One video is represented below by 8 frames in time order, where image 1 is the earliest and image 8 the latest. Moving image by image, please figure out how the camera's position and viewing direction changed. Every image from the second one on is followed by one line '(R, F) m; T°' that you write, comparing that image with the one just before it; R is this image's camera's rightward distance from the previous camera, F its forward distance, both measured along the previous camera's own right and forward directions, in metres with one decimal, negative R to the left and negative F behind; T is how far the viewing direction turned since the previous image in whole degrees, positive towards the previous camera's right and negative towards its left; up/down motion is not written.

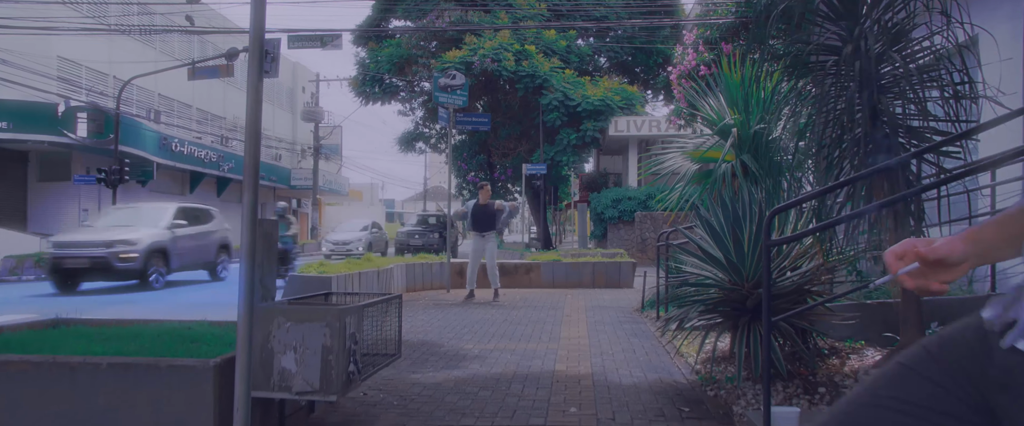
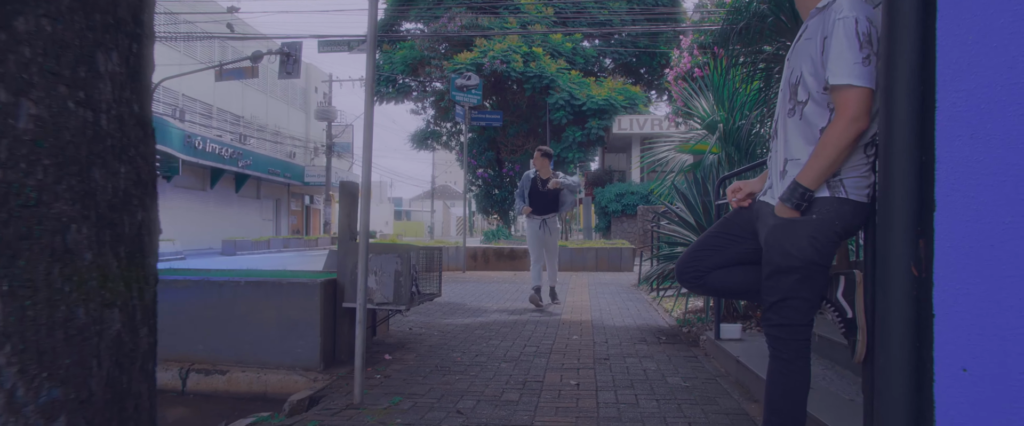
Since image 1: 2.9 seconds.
(-0.1, -1.1) m; -1°
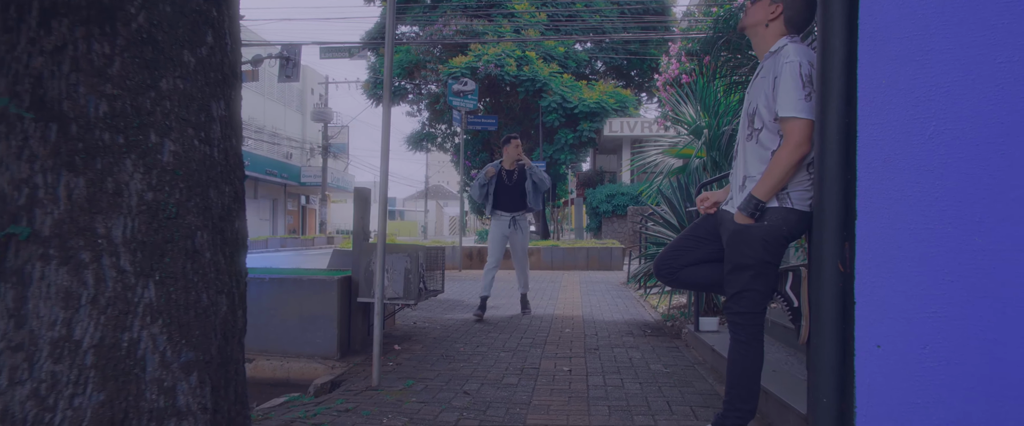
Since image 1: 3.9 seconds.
(-0.1, -0.4) m; +1°
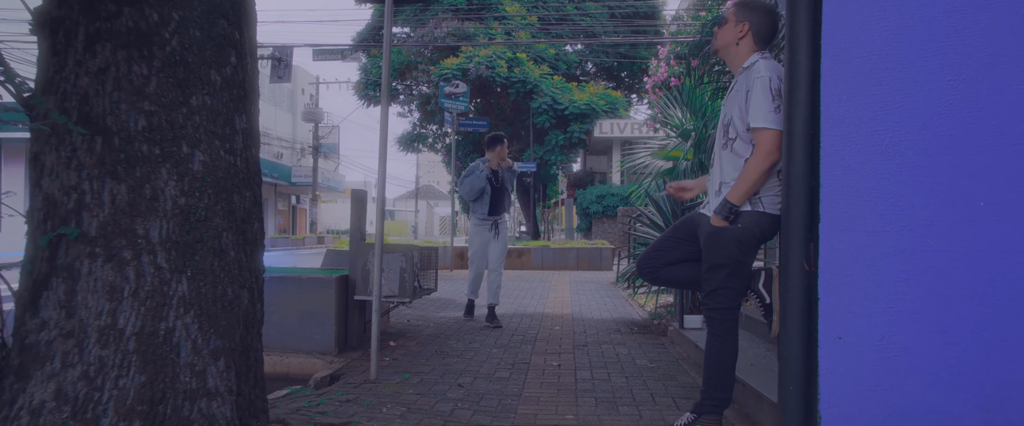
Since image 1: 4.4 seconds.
(0.0, -0.2) m; +1°
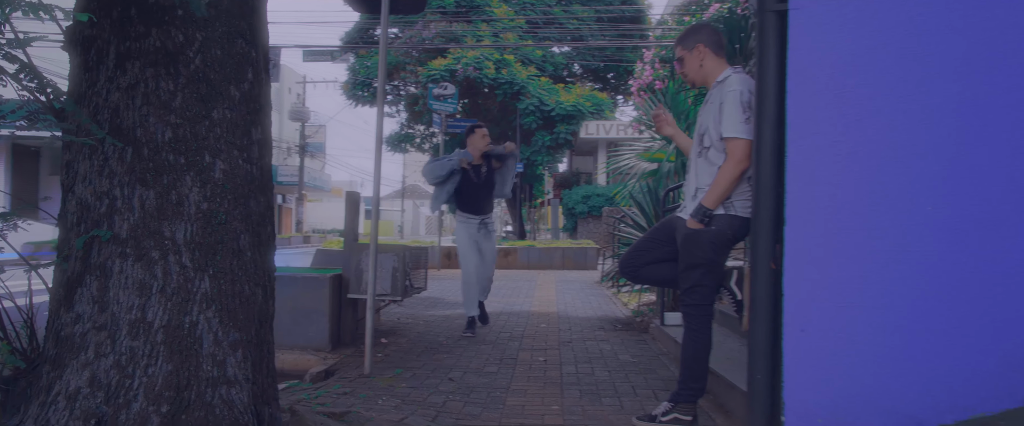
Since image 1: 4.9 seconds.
(0.0, -0.2) m; +1°
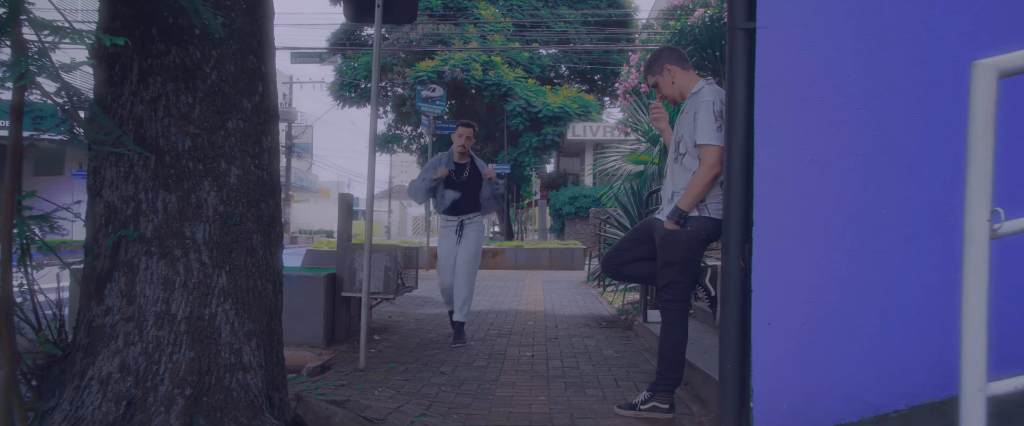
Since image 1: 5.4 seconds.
(0.0, -0.2) m; +1°
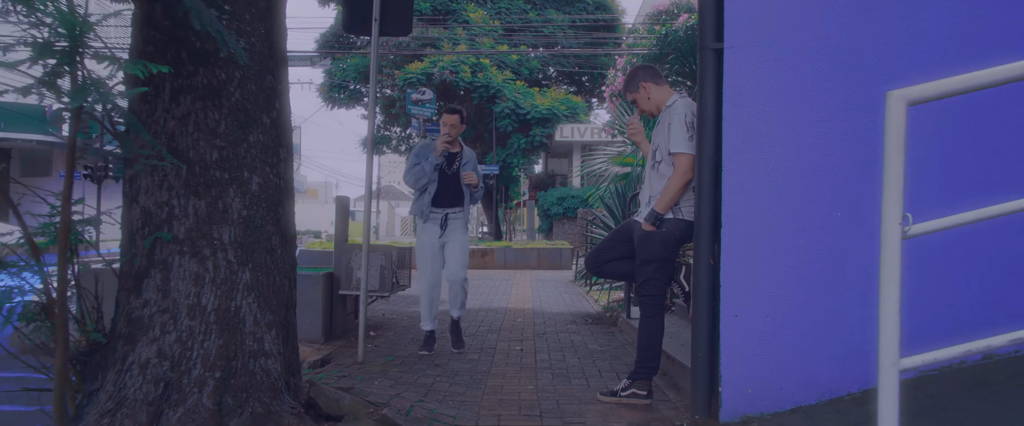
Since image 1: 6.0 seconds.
(0.0, -0.3) m; +1°
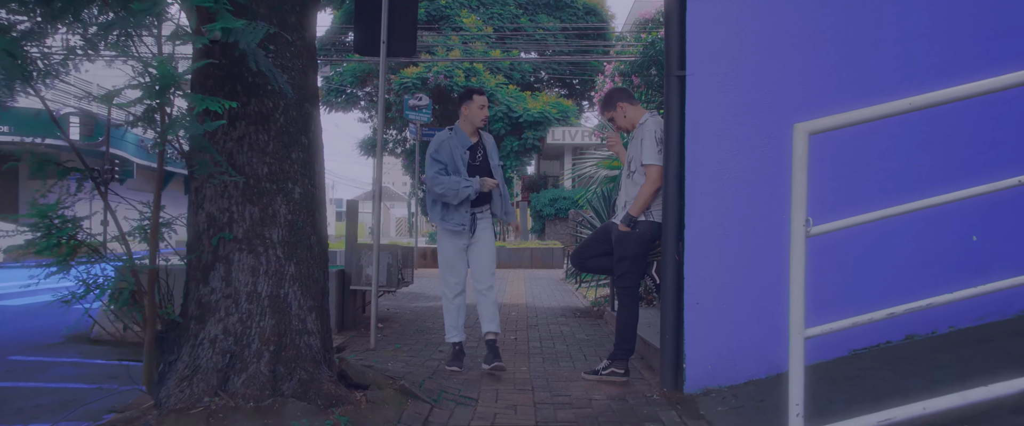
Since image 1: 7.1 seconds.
(0.0, -0.5) m; +1°
